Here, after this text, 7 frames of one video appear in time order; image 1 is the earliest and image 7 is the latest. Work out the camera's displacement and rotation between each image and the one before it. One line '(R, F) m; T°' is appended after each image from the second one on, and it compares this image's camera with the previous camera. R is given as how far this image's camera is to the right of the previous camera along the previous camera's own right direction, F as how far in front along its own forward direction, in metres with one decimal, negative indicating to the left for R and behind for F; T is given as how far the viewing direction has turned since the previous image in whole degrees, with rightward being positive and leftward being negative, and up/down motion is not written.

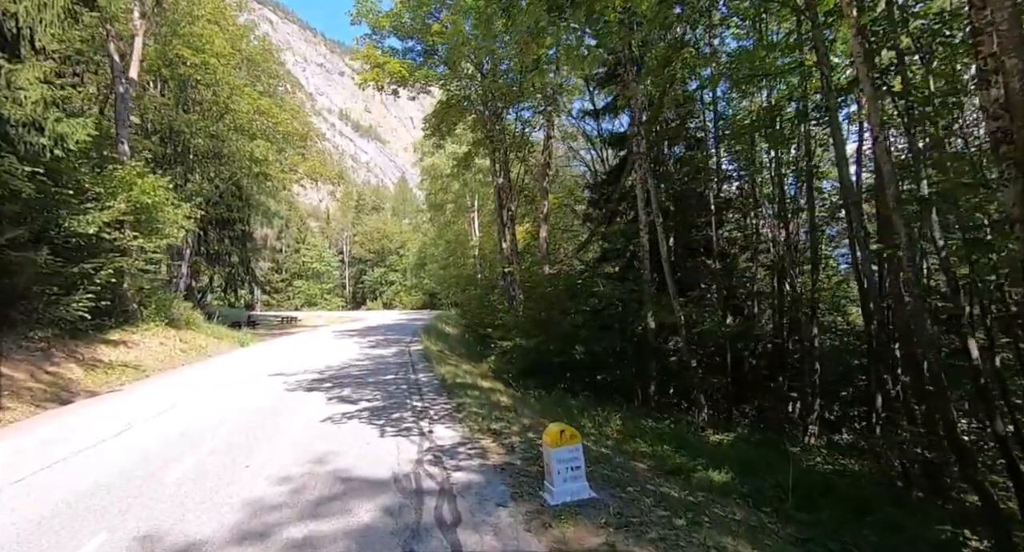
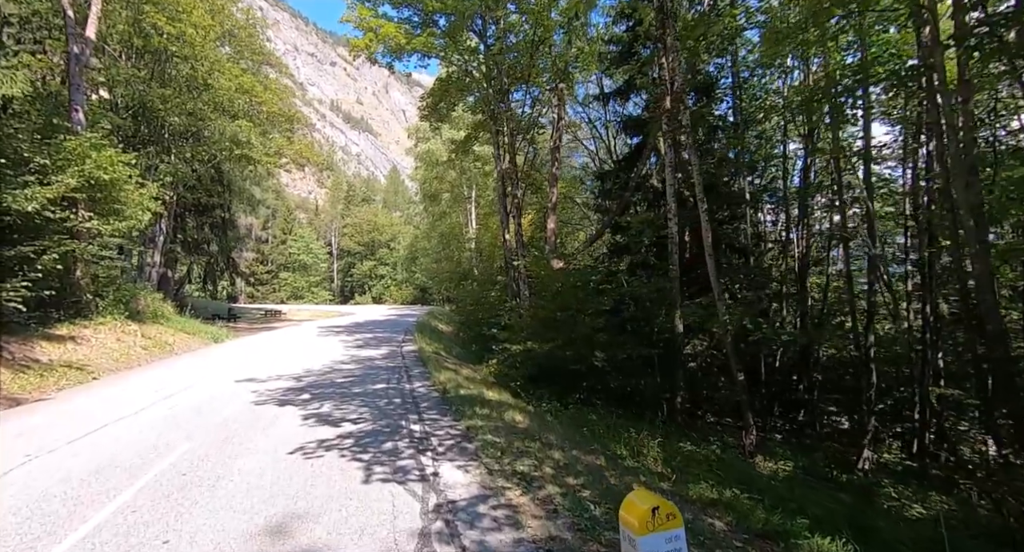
(-0.4, +1.6) m; +1°
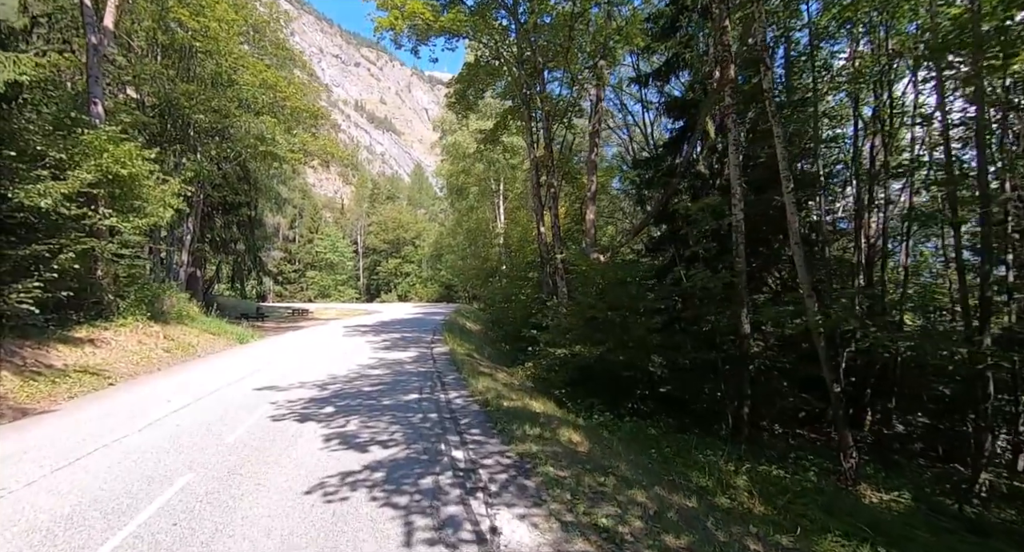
(-0.4, +1.1) m; -3°
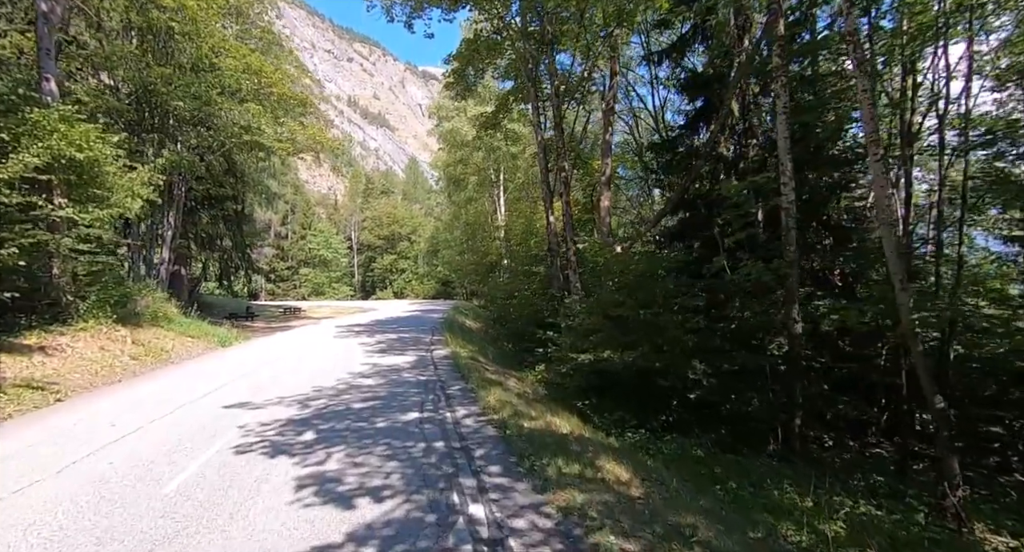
(-0.3, +1.4) m; +1°
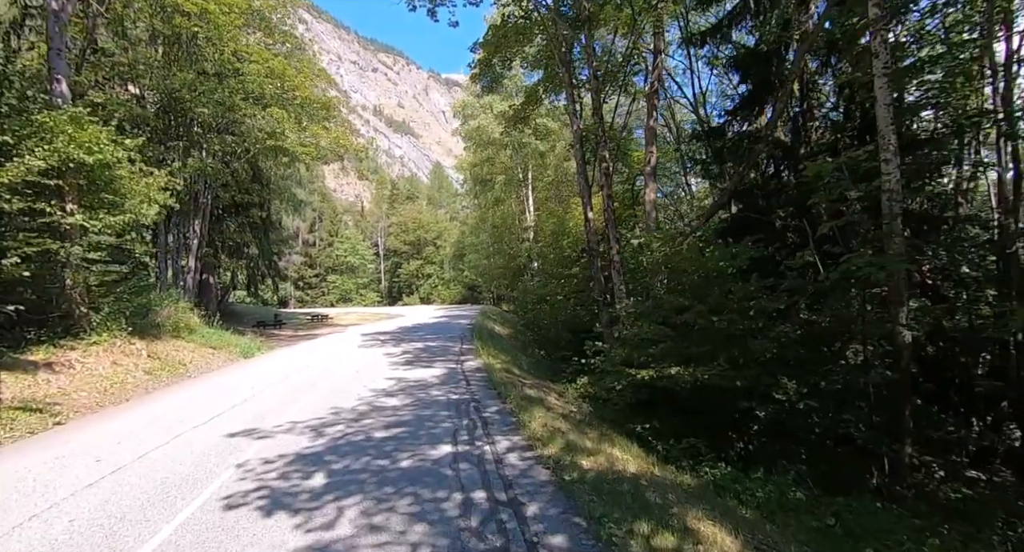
(-0.3, +1.2) m; -3°
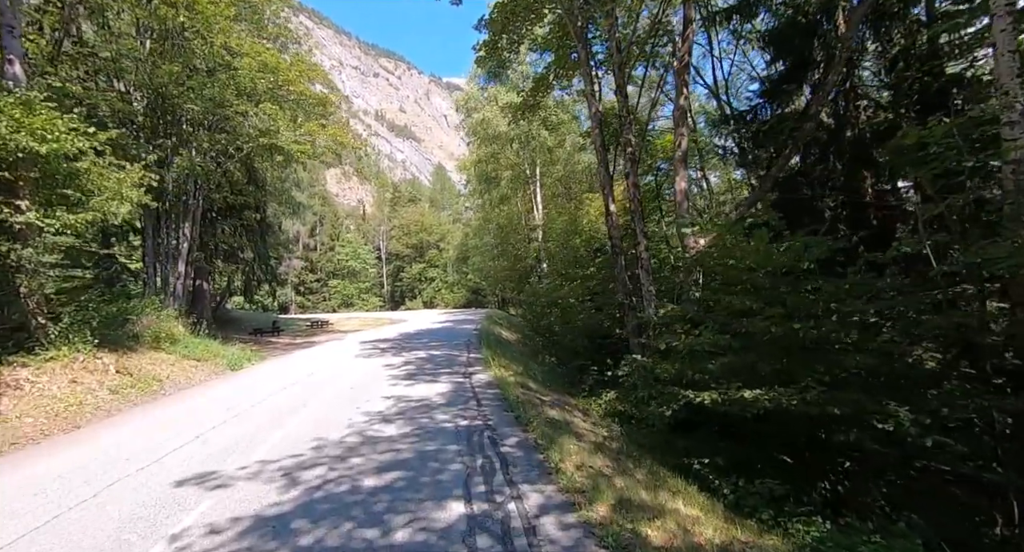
(-0.2, +1.4) m; 0°
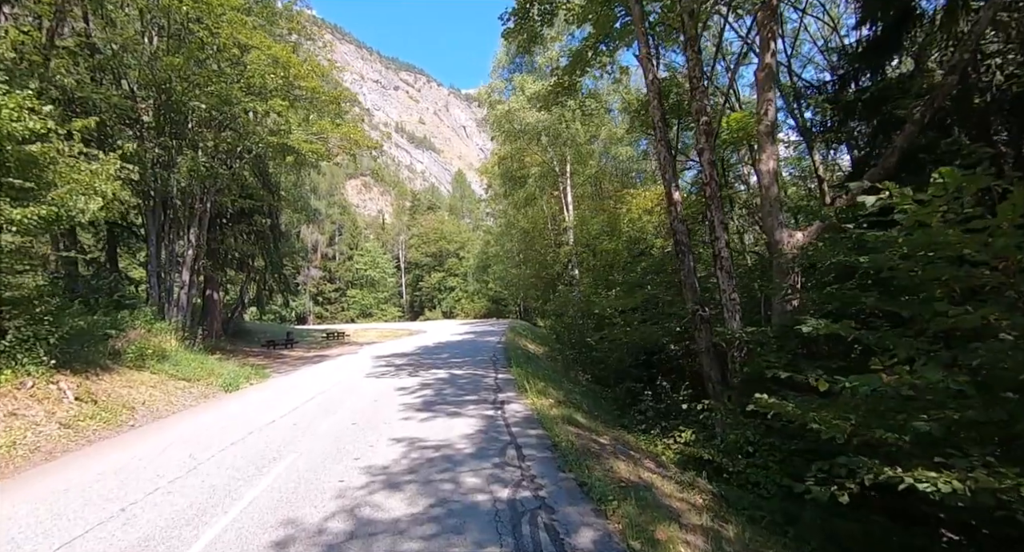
(-0.4, +2.1) m; -2°
